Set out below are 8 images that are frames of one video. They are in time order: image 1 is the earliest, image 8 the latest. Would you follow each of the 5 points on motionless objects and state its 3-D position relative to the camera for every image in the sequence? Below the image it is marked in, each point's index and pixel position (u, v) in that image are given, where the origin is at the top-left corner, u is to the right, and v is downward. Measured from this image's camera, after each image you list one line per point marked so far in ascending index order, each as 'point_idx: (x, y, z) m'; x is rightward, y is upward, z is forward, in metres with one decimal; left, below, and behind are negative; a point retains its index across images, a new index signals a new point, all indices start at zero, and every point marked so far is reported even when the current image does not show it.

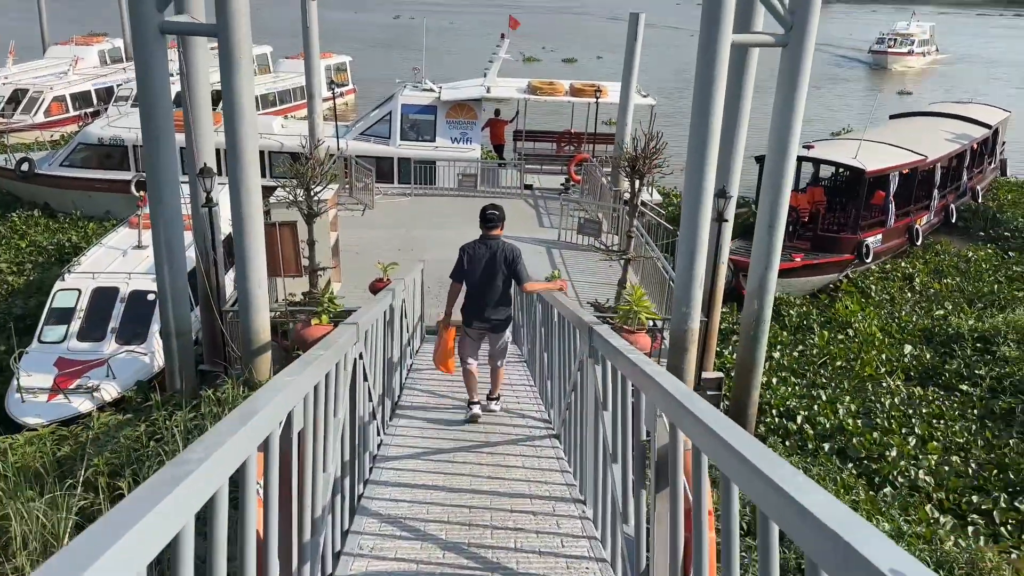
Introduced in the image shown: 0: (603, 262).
0: (+1.5, +0.4, +13.7) m
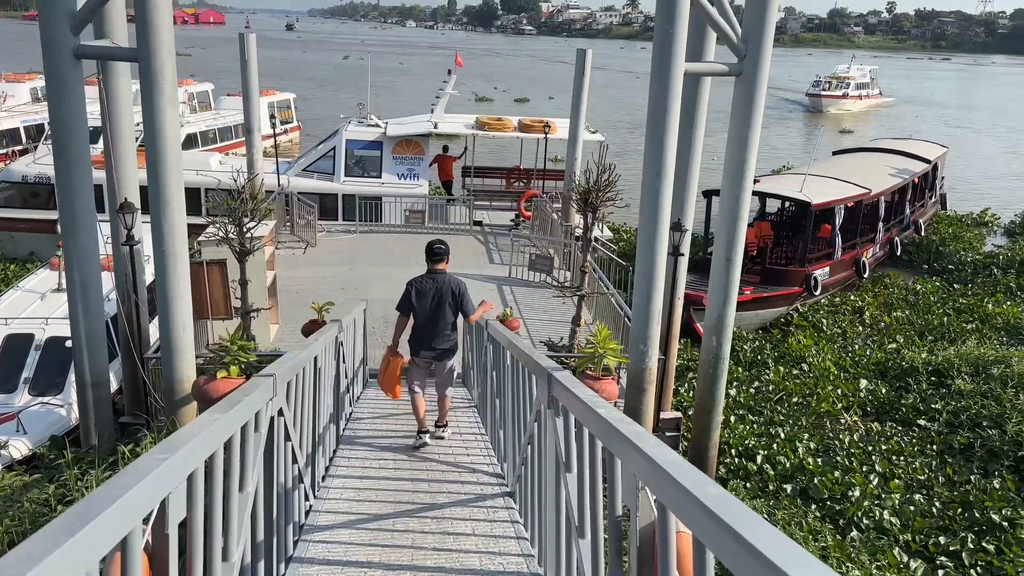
0: (+0.7, -0.2, +13.3) m
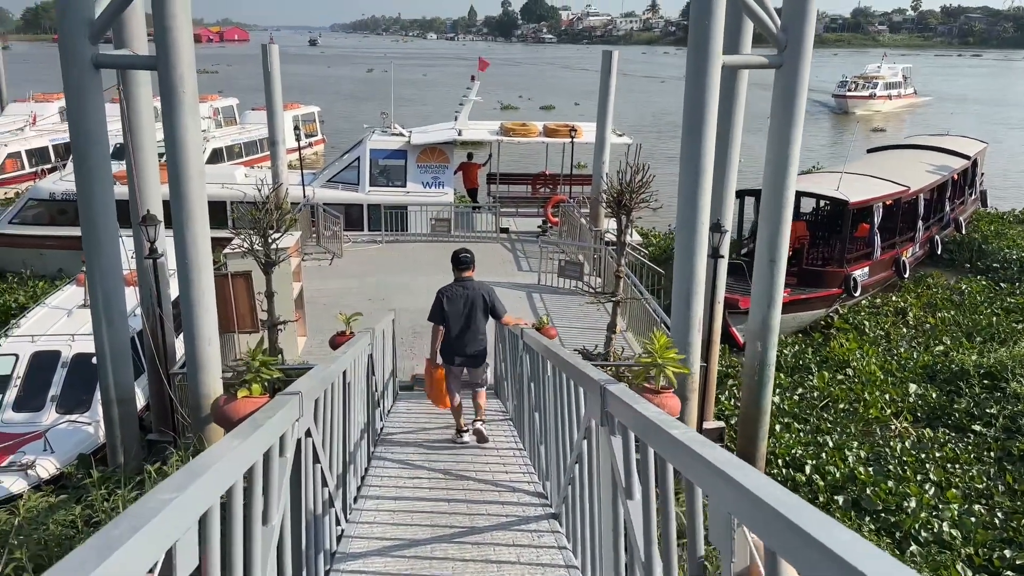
0: (+1.2, -0.3, +12.9) m
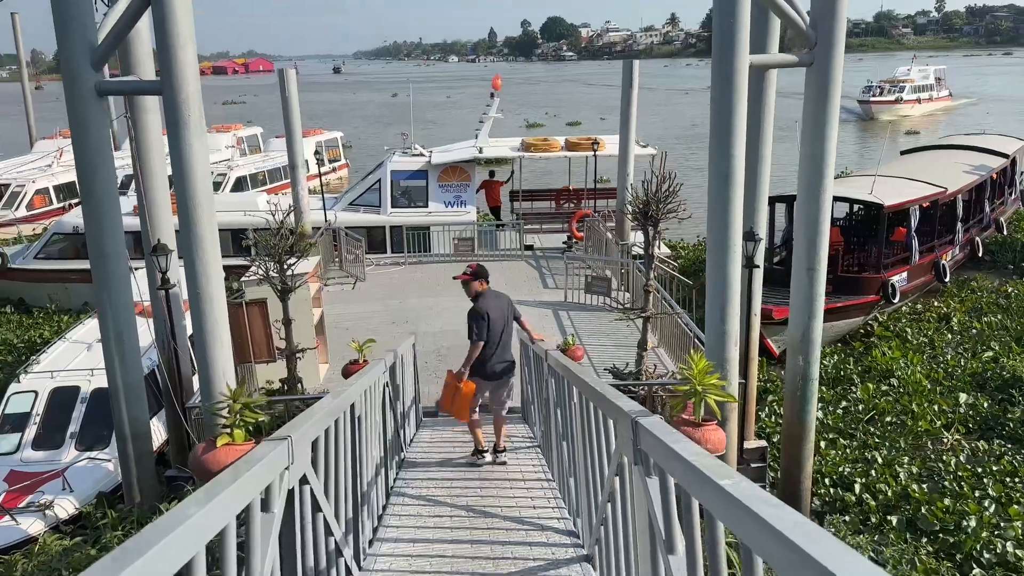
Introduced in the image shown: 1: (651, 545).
0: (+1.6, -0.5, +12.5) m
1: (+0.5, -0.8, +2.7) m
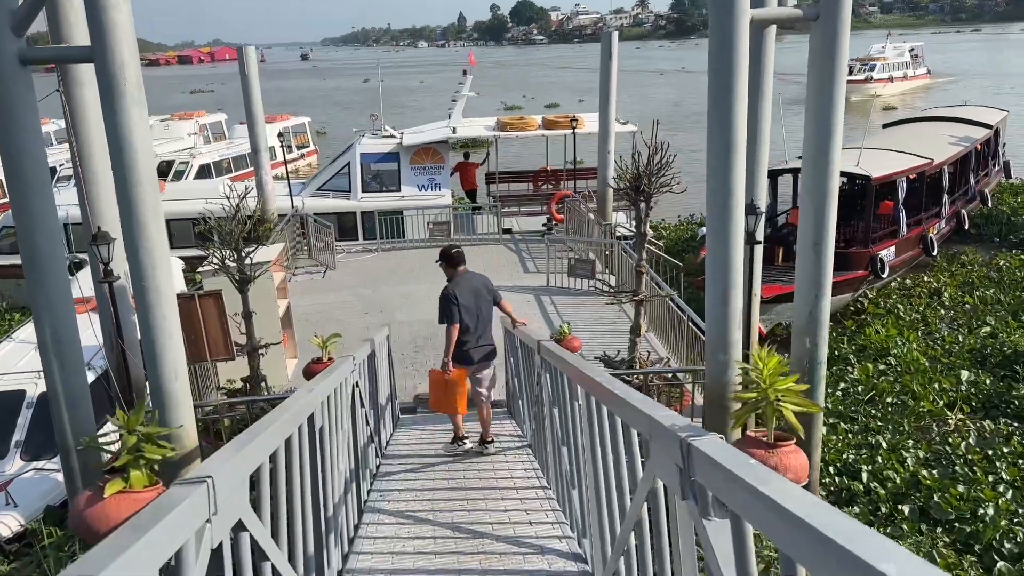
0: (+1.3, -0.3, +11.9) m
1: (+0.5, -0.8, +2.0) m
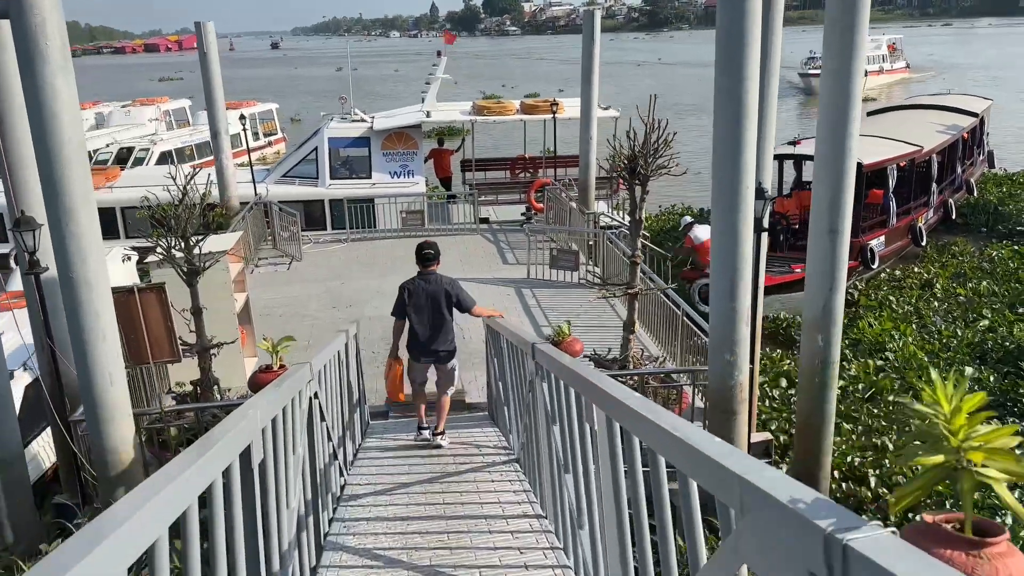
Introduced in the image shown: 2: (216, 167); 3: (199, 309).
0: (+1.0, -0.2, +11.1) m
1: (+0.5, -0.8, +1.3) m
2: (-5.3, +2.2, +14.5) m
3: (-2.7, -0.2, +7.0) m
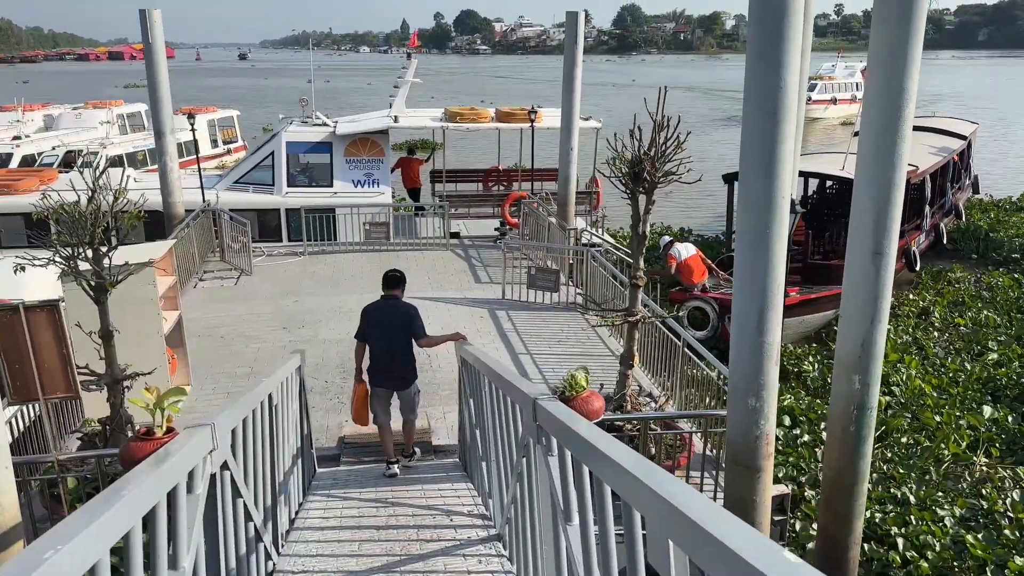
0: (+0.7, -0.5, +10.0) m
1: (+0.6, -0.8, +0.1) m
2: (-5.7, +1.9, +13.2) m
3: (-2.9, -0.3, +5.7) m
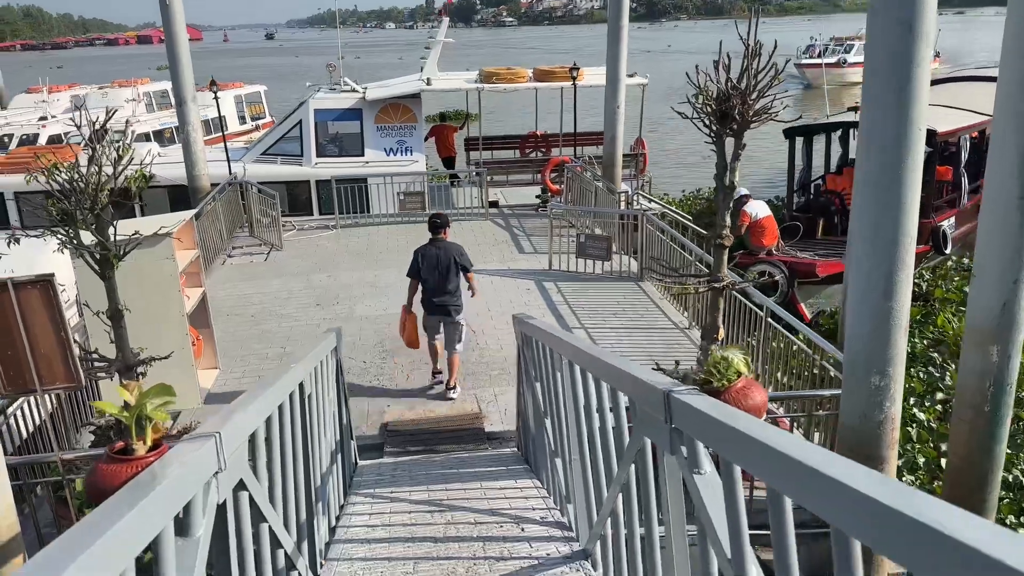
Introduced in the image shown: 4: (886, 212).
0: (+1.3, -0.1, +9.2) m
1: (+0.8, -0.8, -0.7) m
2: (-5.0, +2.3, +12.5) m
3: (-2.4, -0.1, +5.0) m
4: (+1.9, +0.4, +4.1) m
